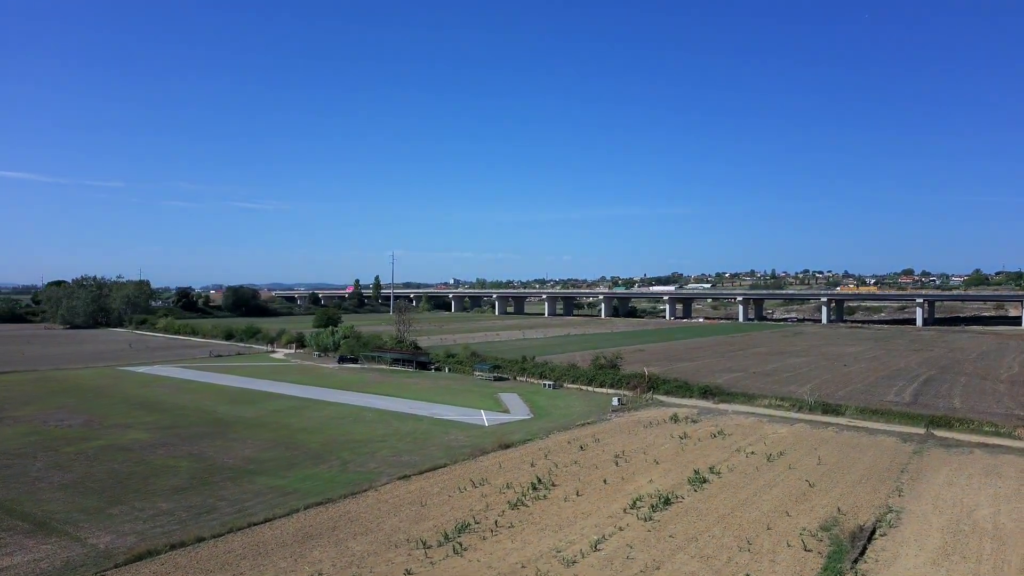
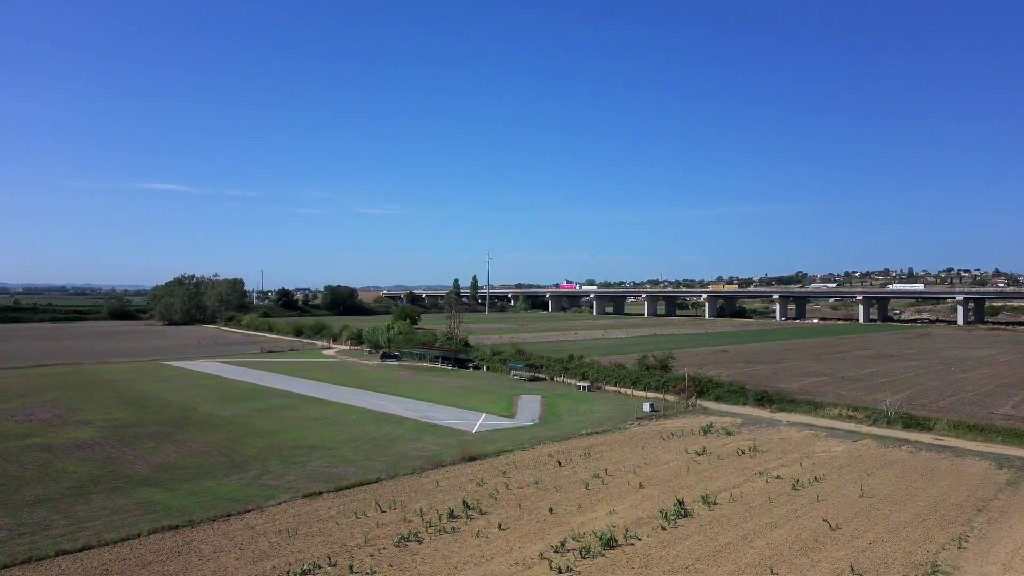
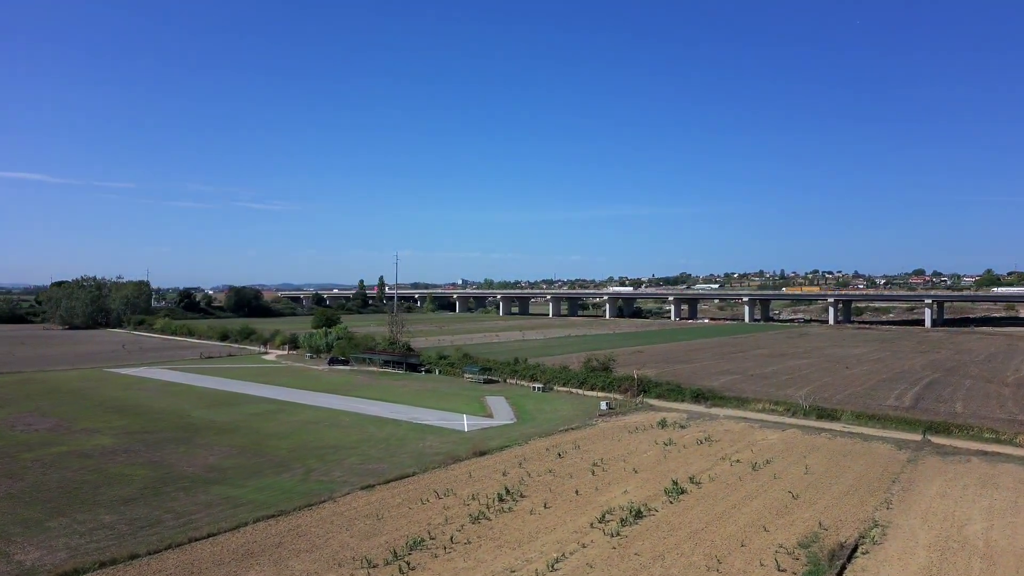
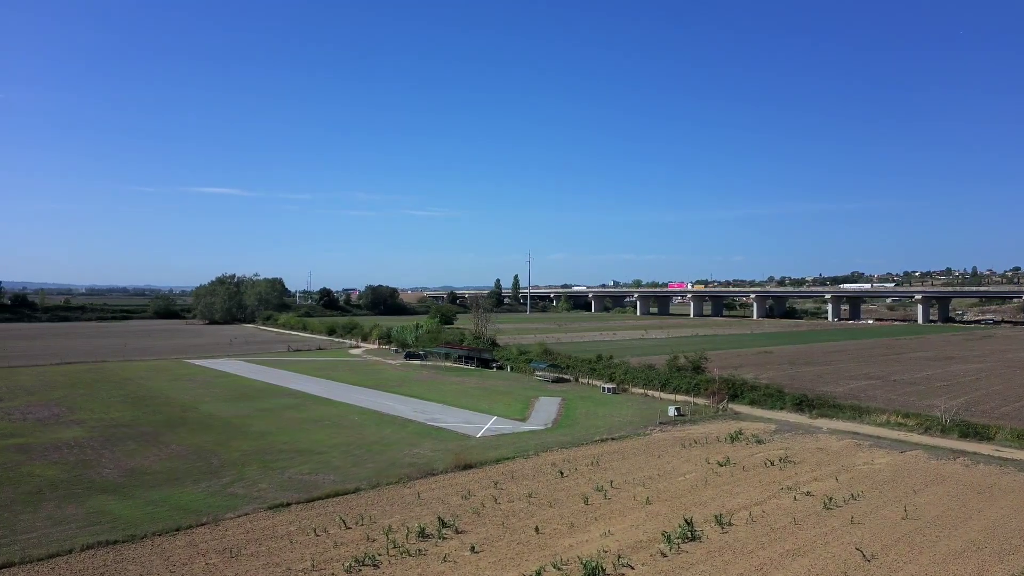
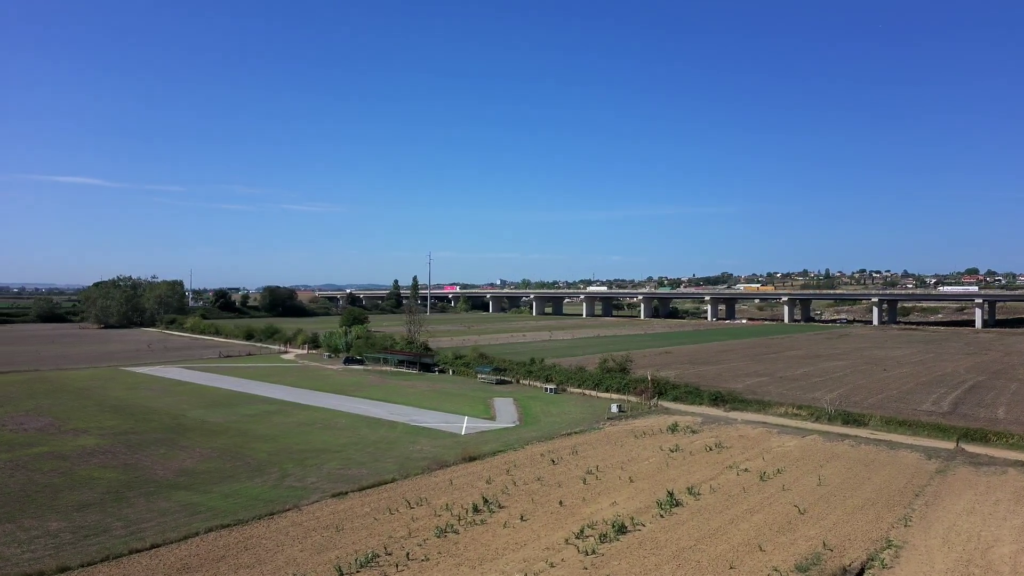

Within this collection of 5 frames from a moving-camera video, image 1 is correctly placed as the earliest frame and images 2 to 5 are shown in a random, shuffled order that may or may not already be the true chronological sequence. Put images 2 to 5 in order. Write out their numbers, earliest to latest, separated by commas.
3, 5, 2, 4
